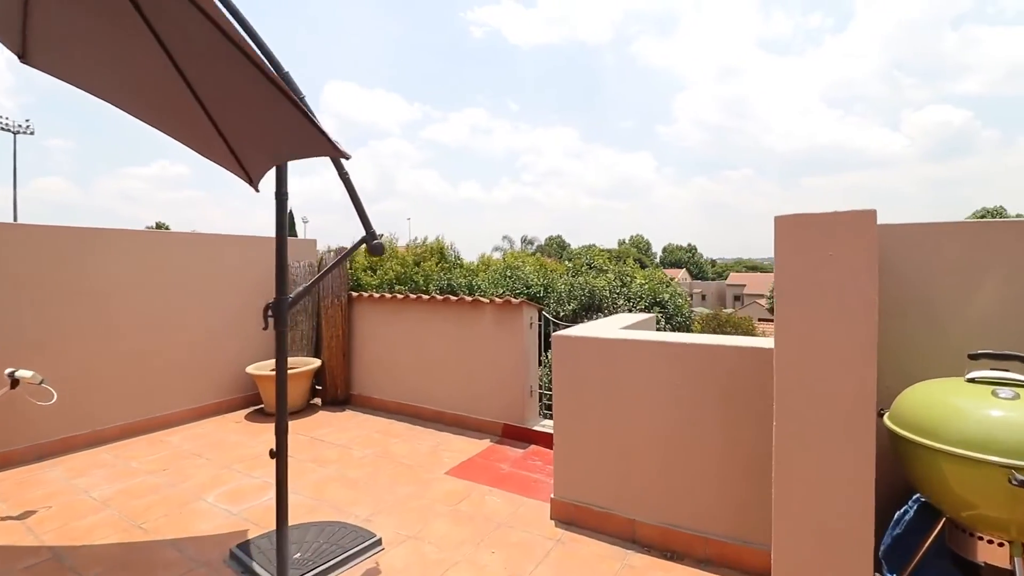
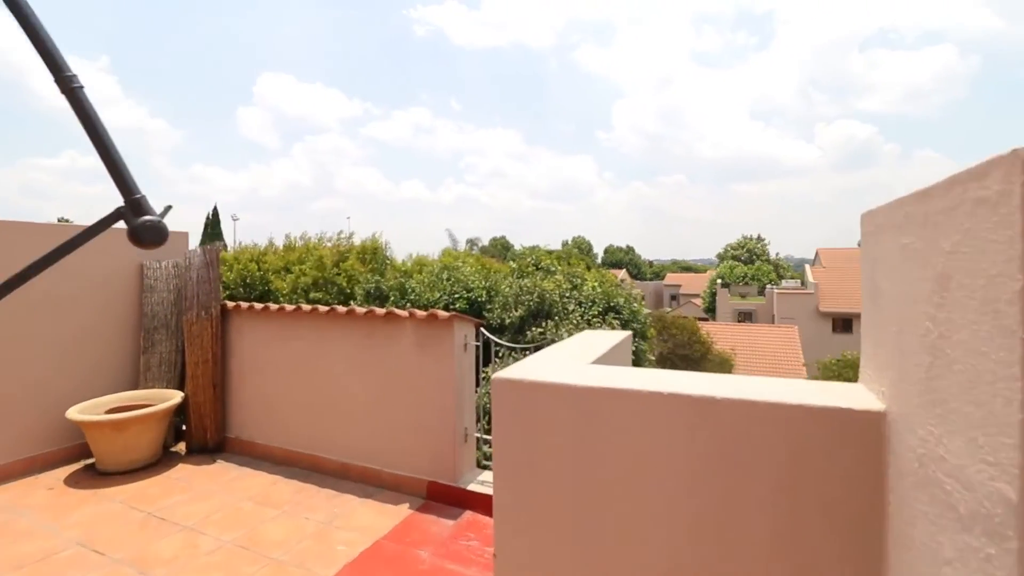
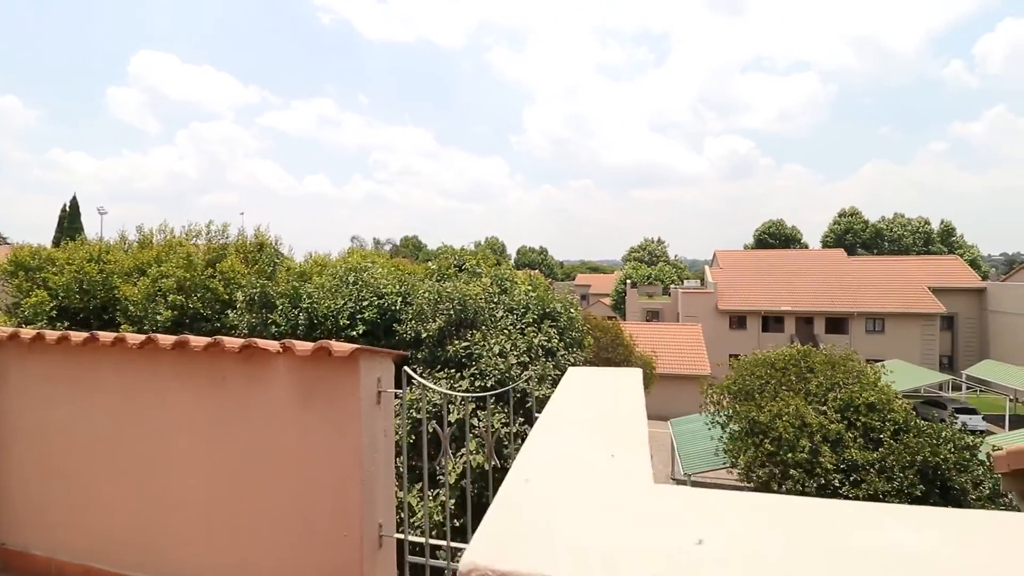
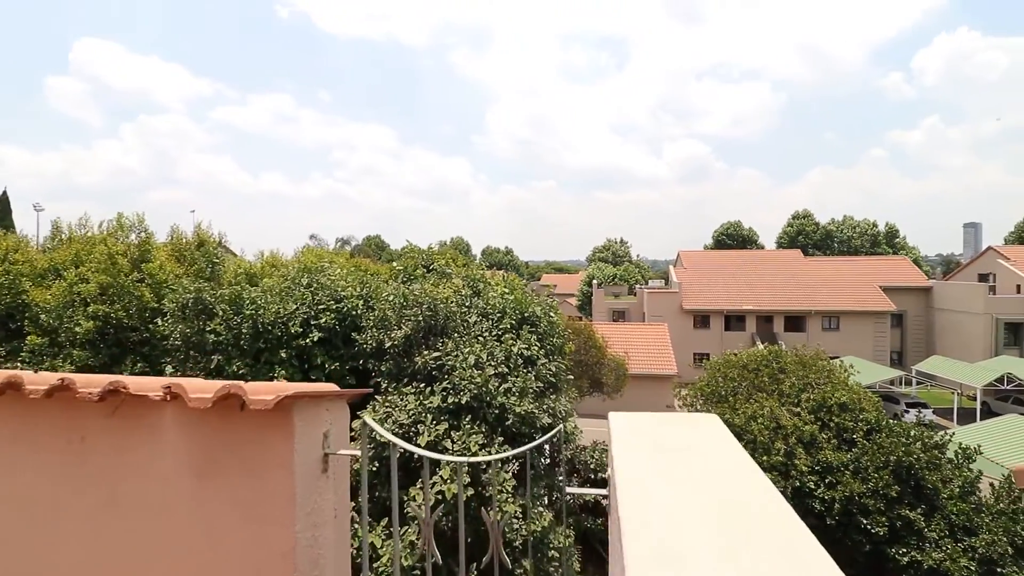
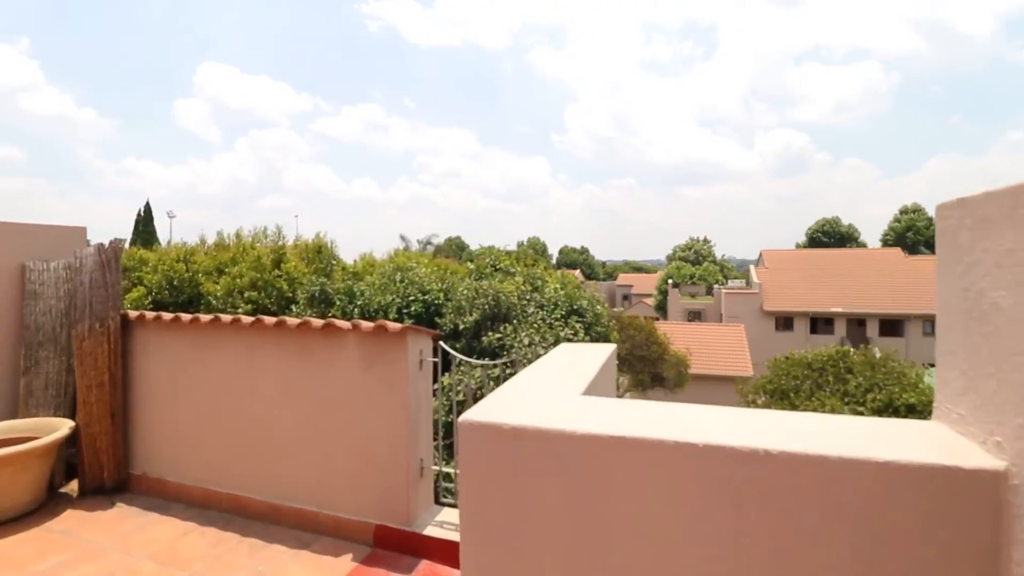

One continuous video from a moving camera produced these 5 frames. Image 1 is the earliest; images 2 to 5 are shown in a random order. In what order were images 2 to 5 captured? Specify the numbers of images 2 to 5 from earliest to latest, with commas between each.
2, 5, 3, 4
